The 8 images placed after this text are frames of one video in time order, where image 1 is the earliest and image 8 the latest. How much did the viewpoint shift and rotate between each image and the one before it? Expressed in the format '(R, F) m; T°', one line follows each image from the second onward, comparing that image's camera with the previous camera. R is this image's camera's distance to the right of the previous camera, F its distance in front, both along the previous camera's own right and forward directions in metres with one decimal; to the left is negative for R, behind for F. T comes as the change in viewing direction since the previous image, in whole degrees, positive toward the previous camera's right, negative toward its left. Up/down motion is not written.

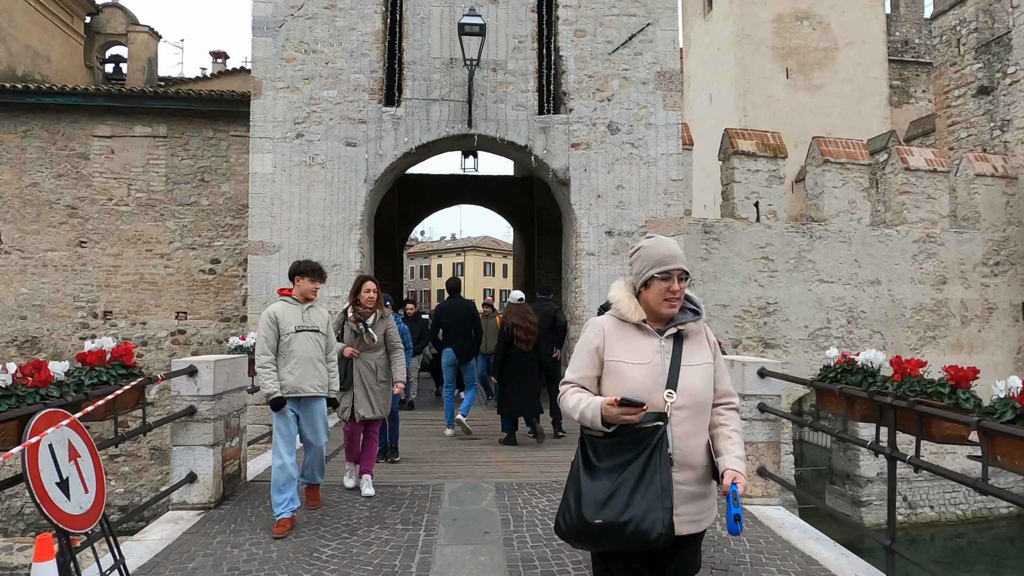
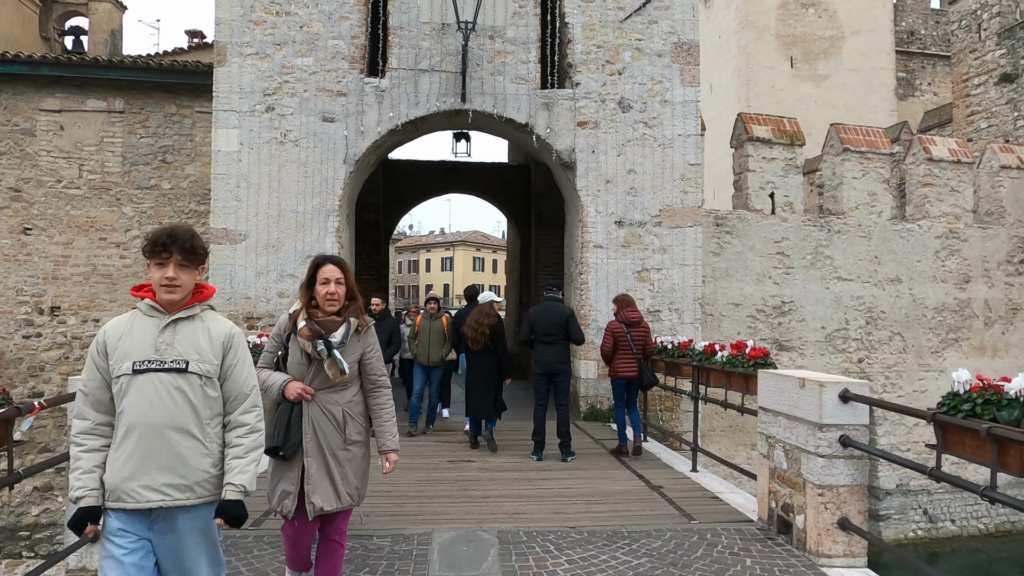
(-0.1, +1.0) m; +1°
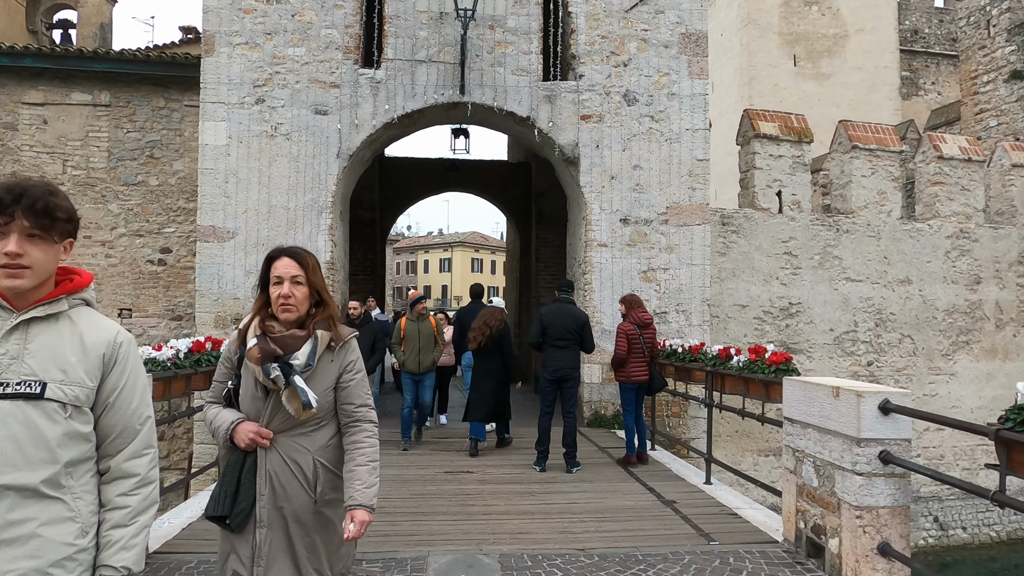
(0.0, +0.3) m; 0°
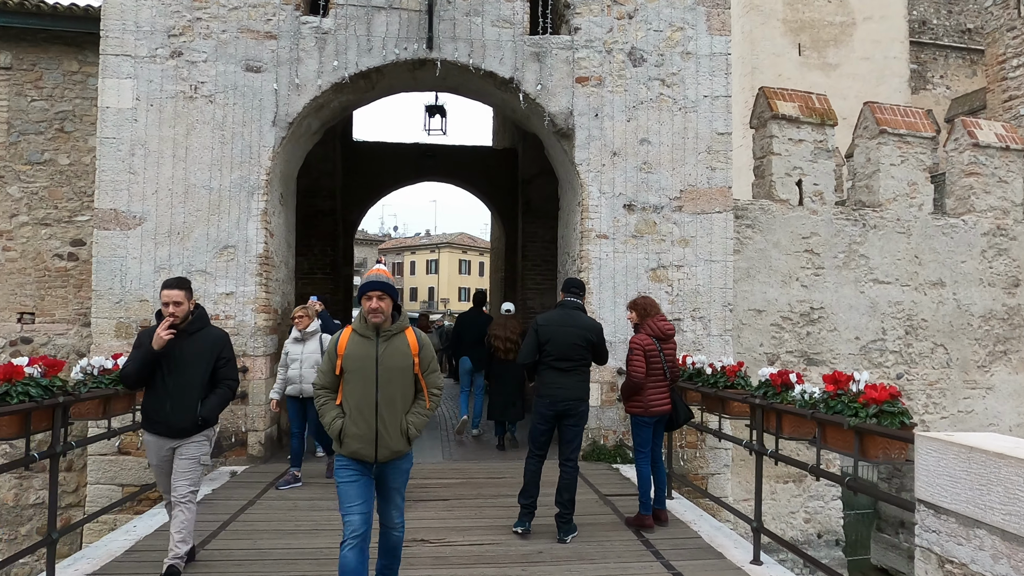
(+0.1, +1.4) m; +1°
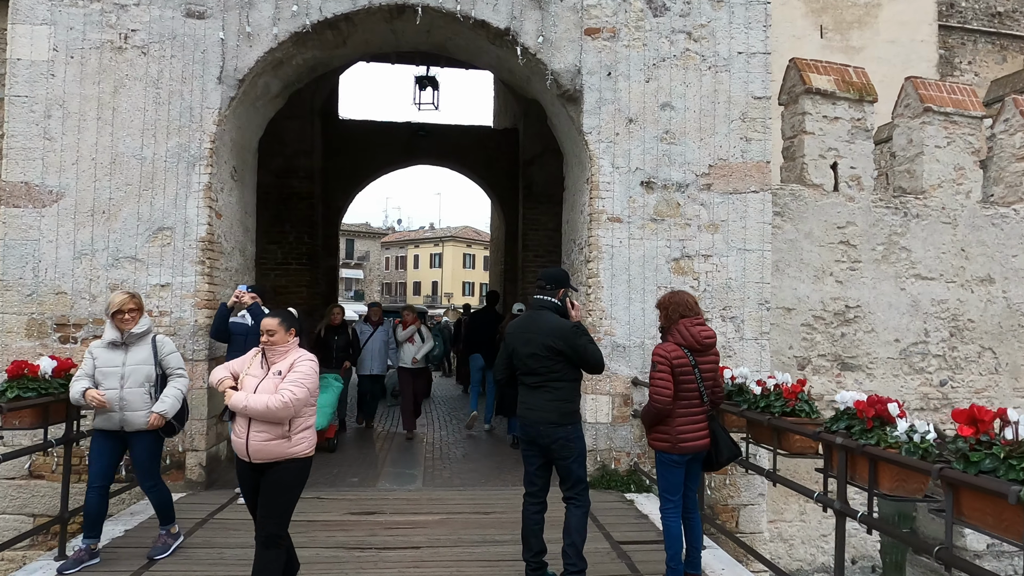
(+0.1, +1.0) m; -1°
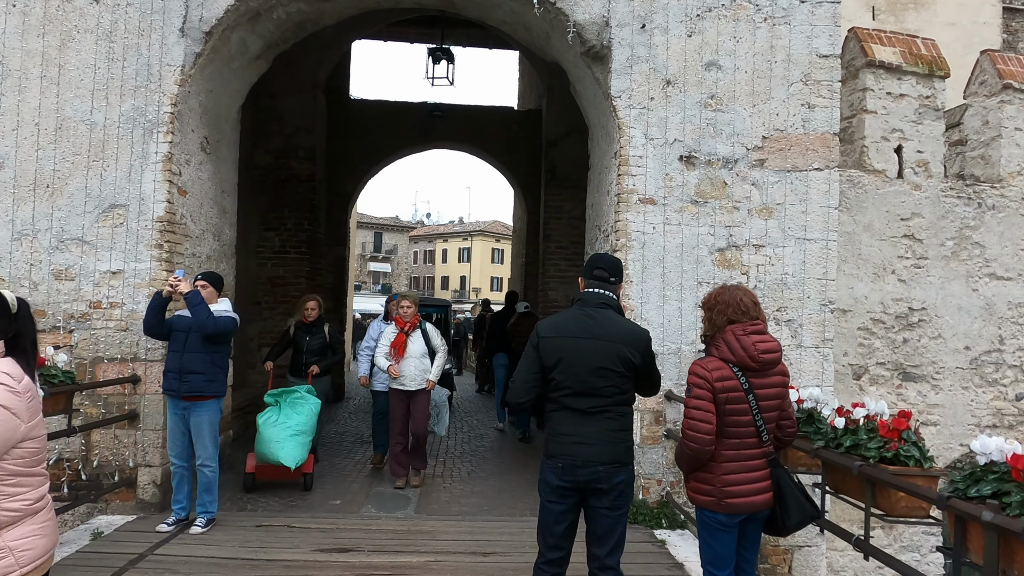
(+0.1, +0.8) m; -3°
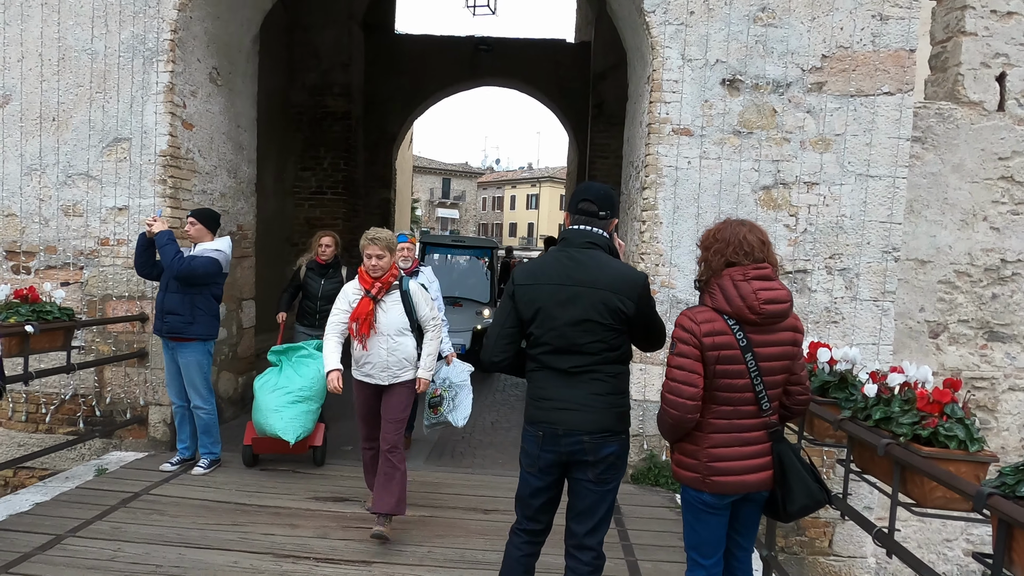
(+0.3, +0.4) m; -6°
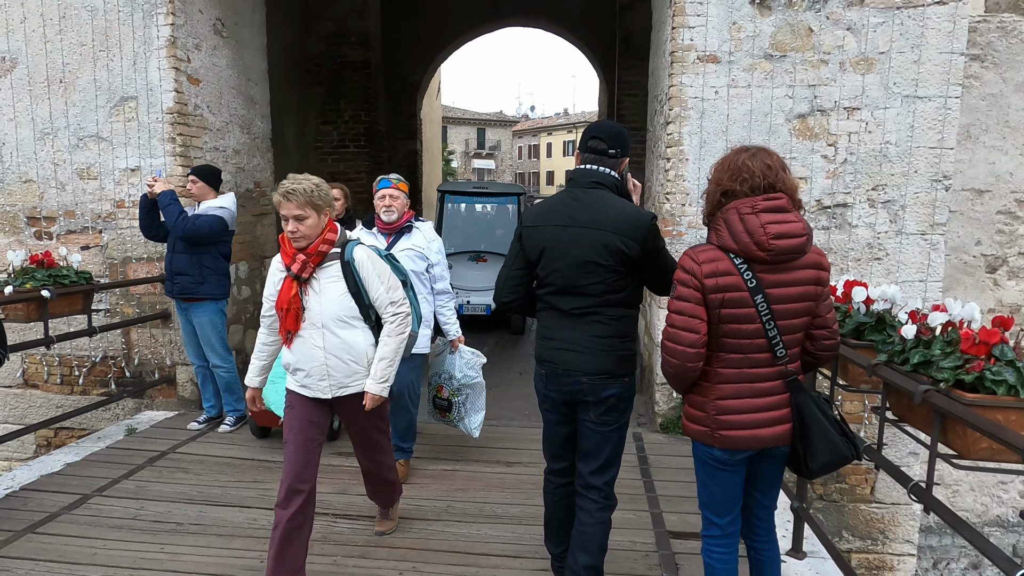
(+0.1, +0.2) m; -4°
